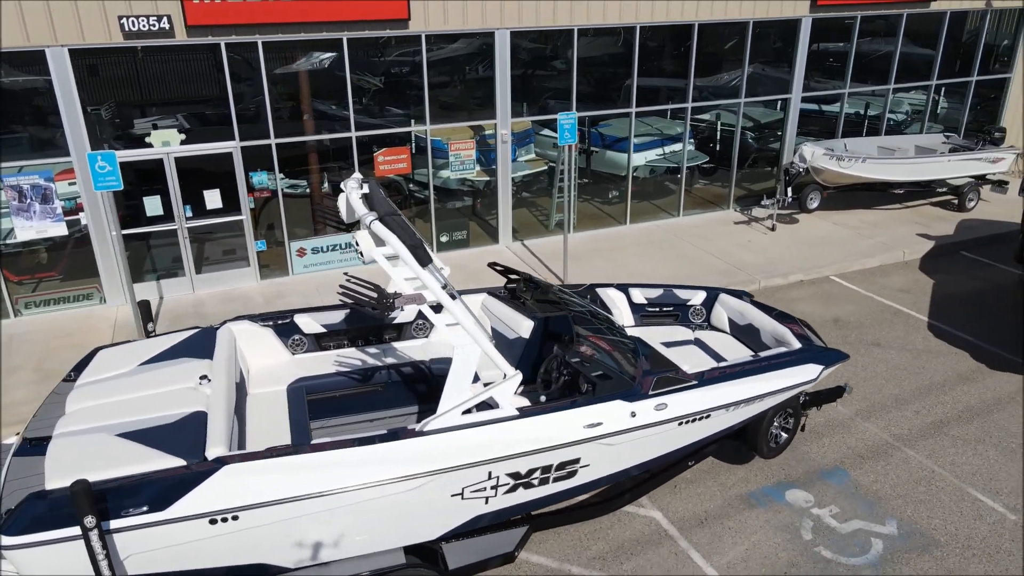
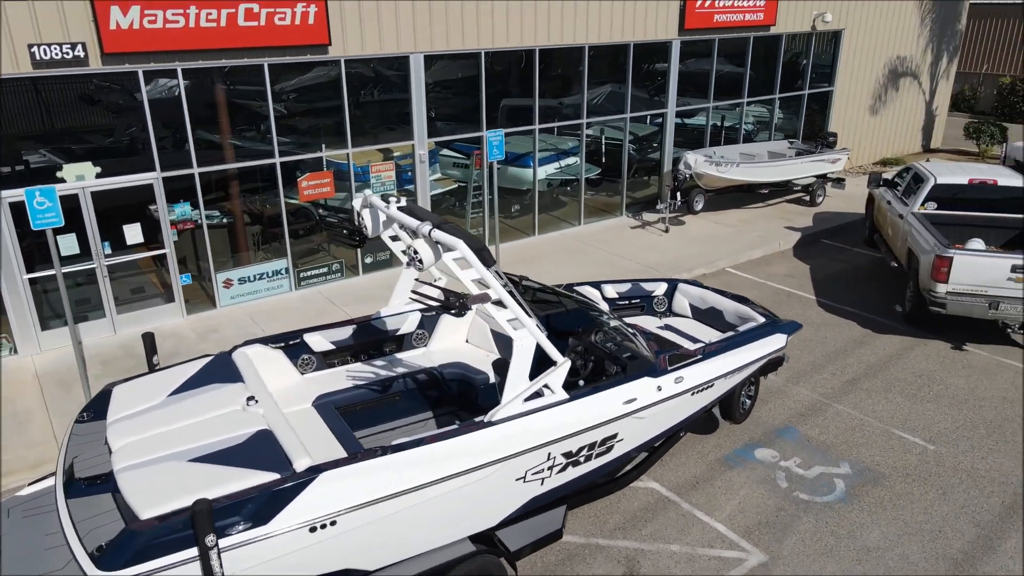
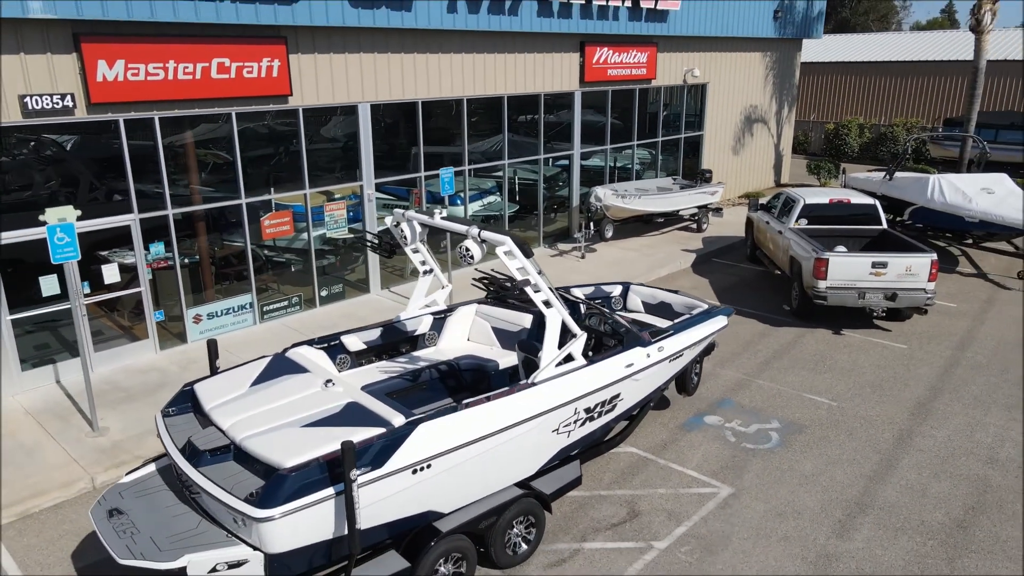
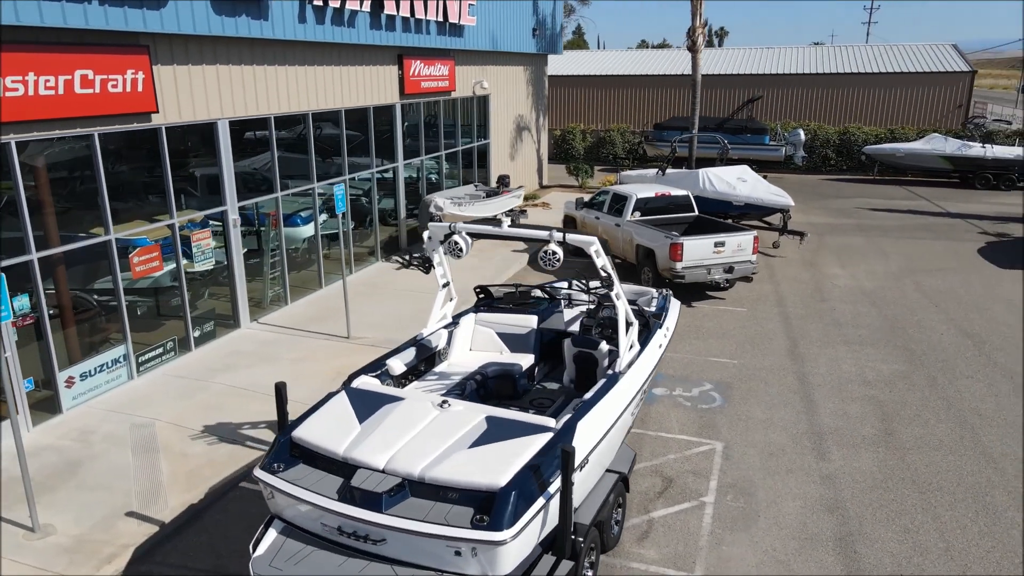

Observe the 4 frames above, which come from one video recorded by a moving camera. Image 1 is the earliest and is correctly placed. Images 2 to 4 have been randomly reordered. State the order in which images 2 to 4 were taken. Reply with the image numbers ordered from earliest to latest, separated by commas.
2, 3, 4
